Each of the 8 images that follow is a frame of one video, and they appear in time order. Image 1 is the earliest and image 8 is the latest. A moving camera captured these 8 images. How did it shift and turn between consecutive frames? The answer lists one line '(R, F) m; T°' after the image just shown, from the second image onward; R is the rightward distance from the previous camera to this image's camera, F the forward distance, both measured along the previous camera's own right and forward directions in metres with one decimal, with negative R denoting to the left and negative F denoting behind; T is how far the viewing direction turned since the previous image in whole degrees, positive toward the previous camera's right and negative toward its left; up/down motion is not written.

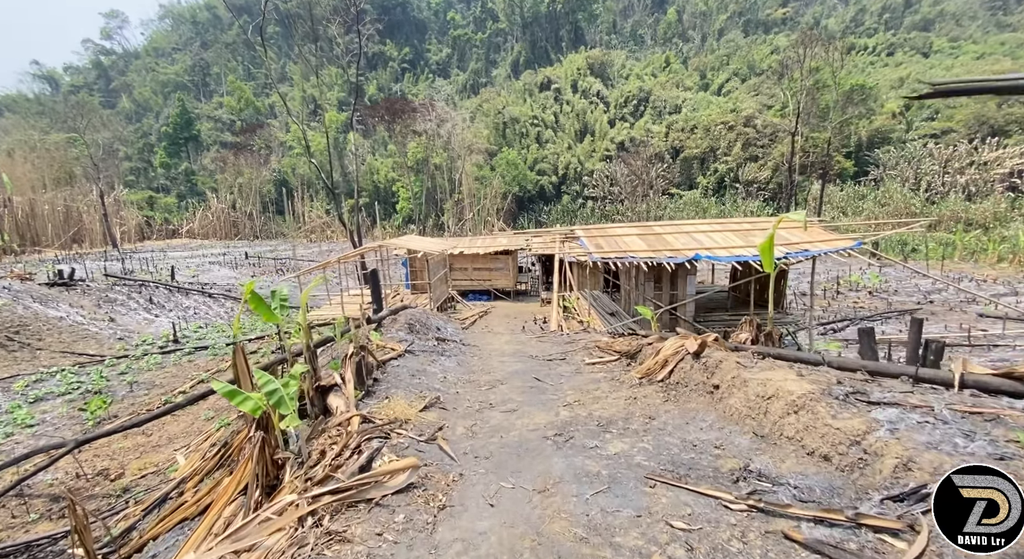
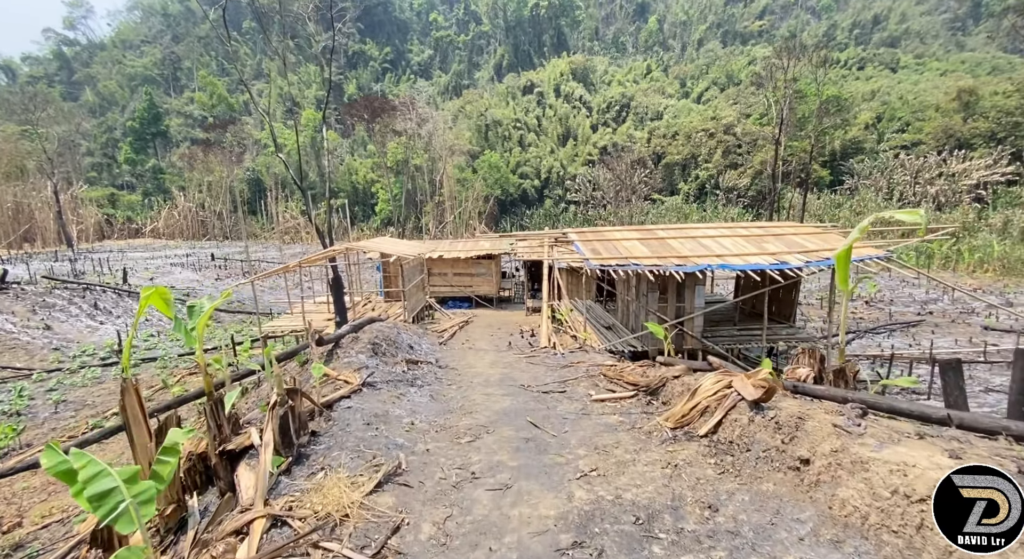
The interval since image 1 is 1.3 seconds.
(-0.1, +1.2) m; +2°
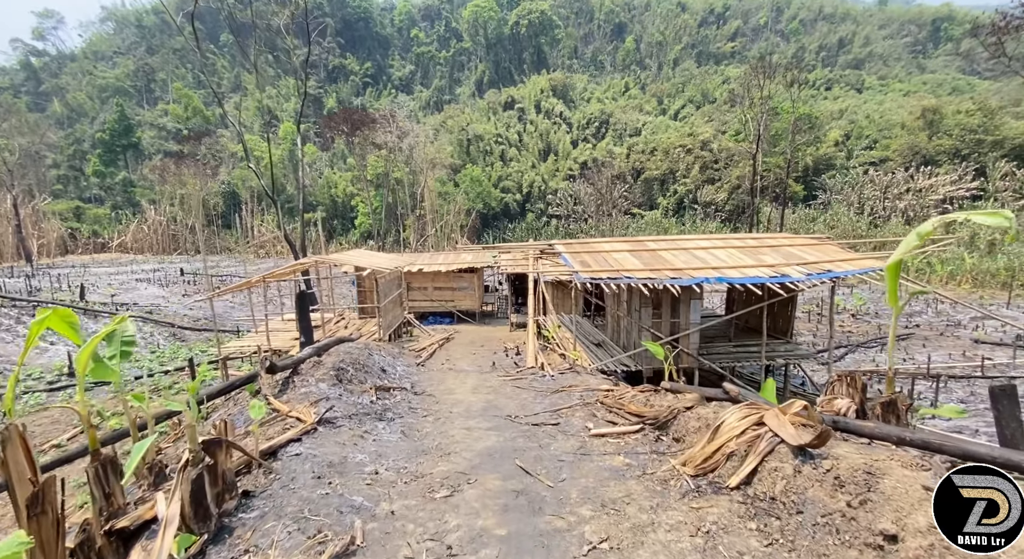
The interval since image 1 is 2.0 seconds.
(0.0, +0.6) m; +2°
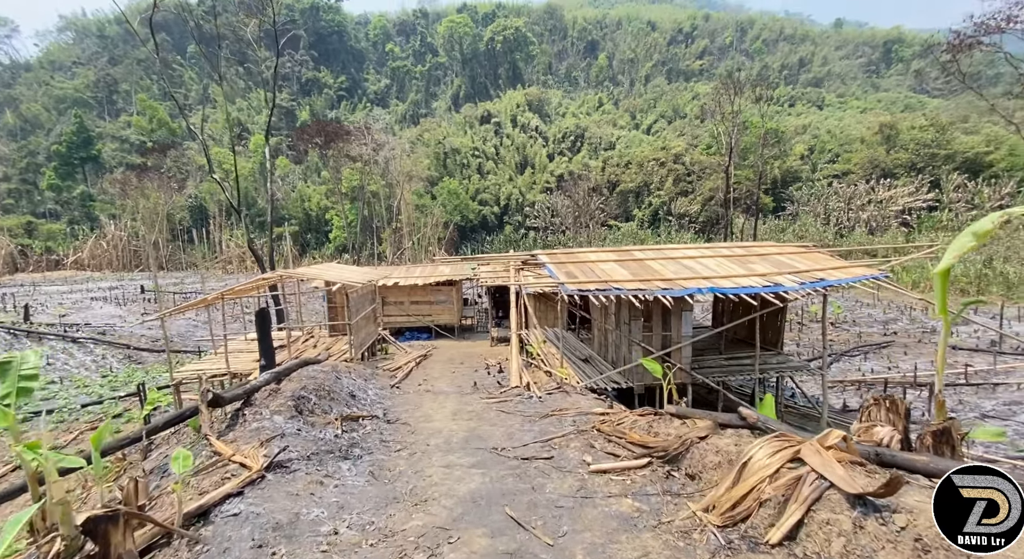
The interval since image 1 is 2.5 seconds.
(-0.1, +0.5) m; +3°
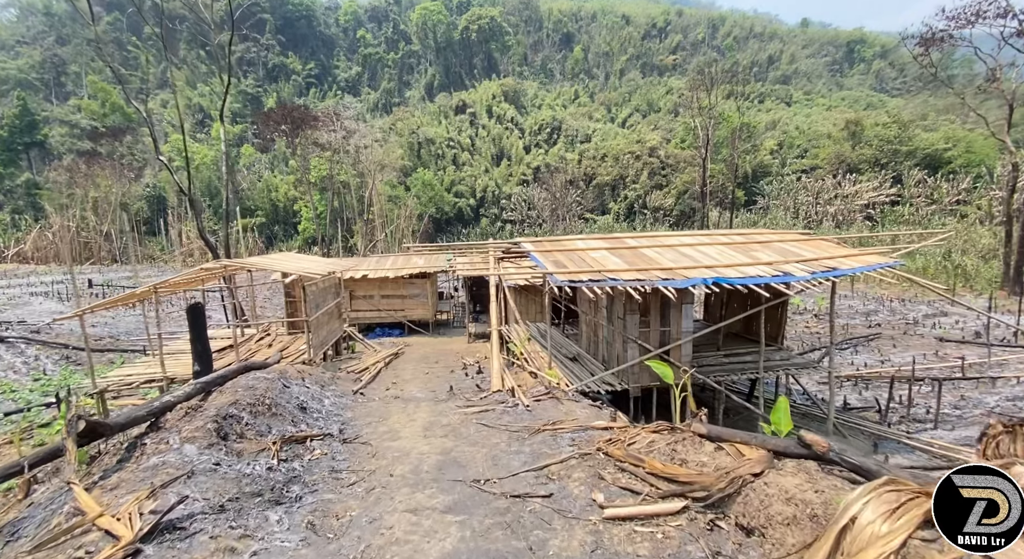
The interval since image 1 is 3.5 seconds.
(-0.1, +0.9) m; +3°
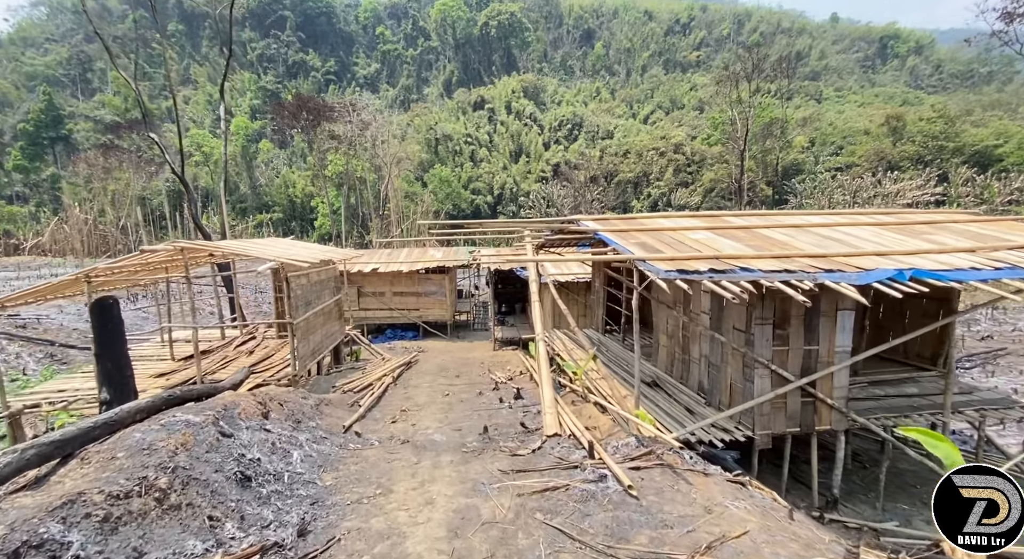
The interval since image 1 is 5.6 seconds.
(-0.4, +2.1) m; -2°
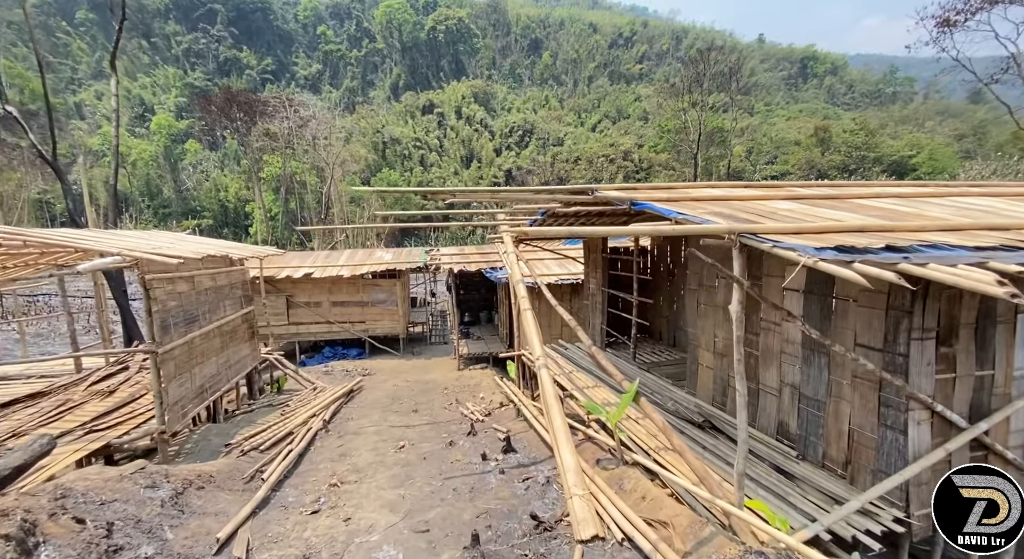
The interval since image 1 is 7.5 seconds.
(-0.3, +1.8) m; +6°
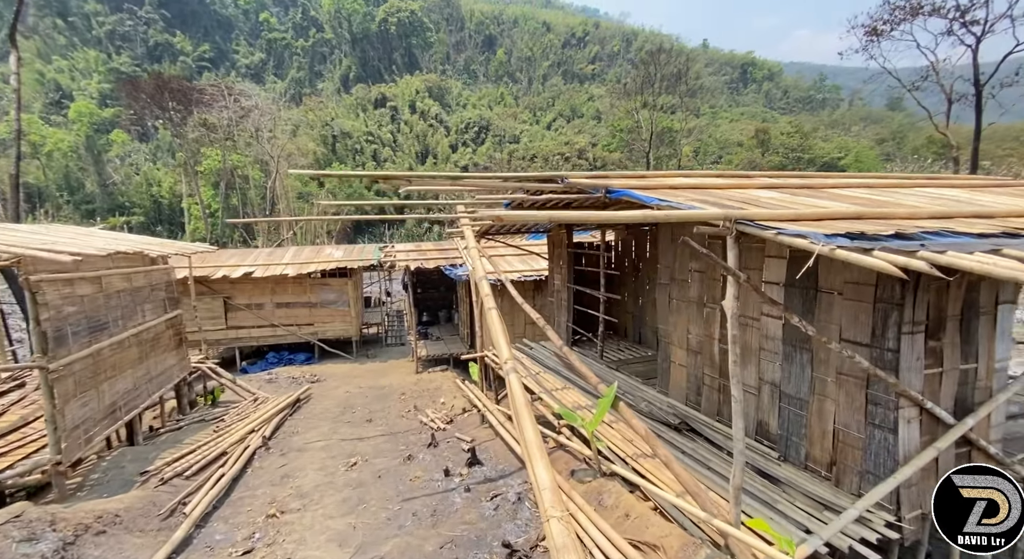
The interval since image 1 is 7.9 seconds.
(0.0, +0.4) m; +5°
